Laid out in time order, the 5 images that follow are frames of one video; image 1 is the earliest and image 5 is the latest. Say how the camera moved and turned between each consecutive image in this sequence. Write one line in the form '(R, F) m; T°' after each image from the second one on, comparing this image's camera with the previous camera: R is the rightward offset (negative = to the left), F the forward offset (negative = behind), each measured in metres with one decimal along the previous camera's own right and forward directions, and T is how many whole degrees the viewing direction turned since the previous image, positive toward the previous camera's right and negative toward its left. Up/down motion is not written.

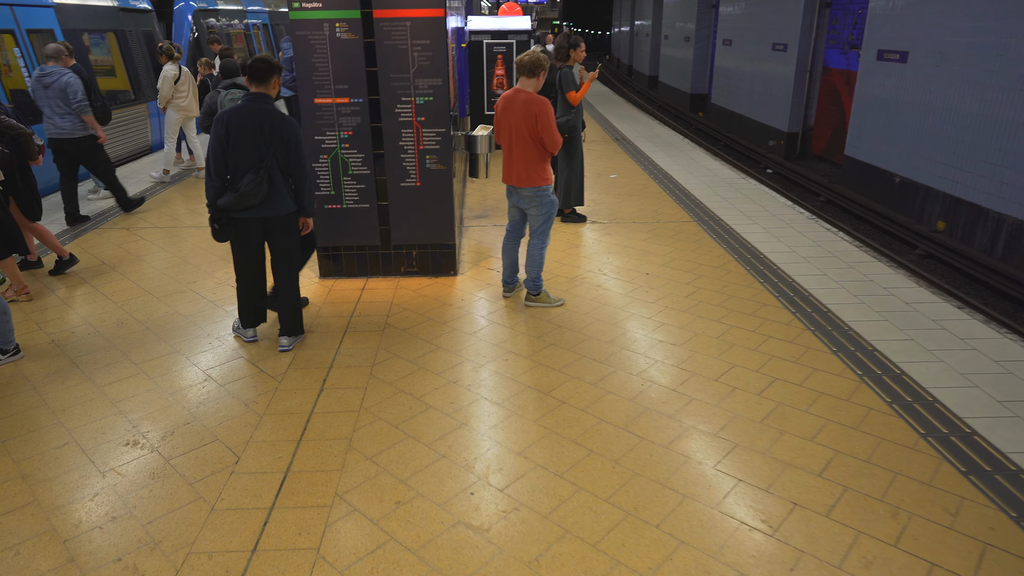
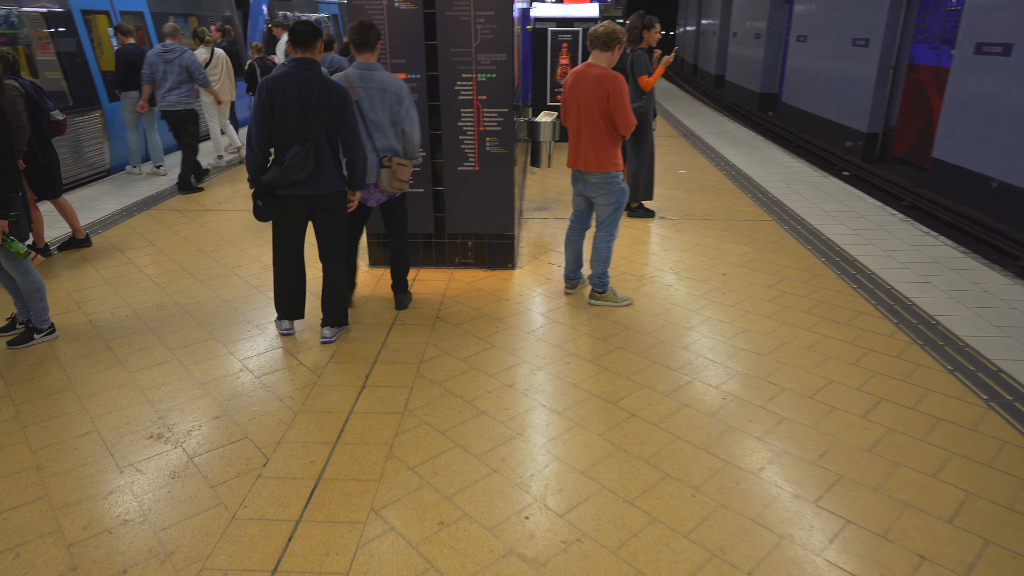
(-0.1, +0.5) m; -4°
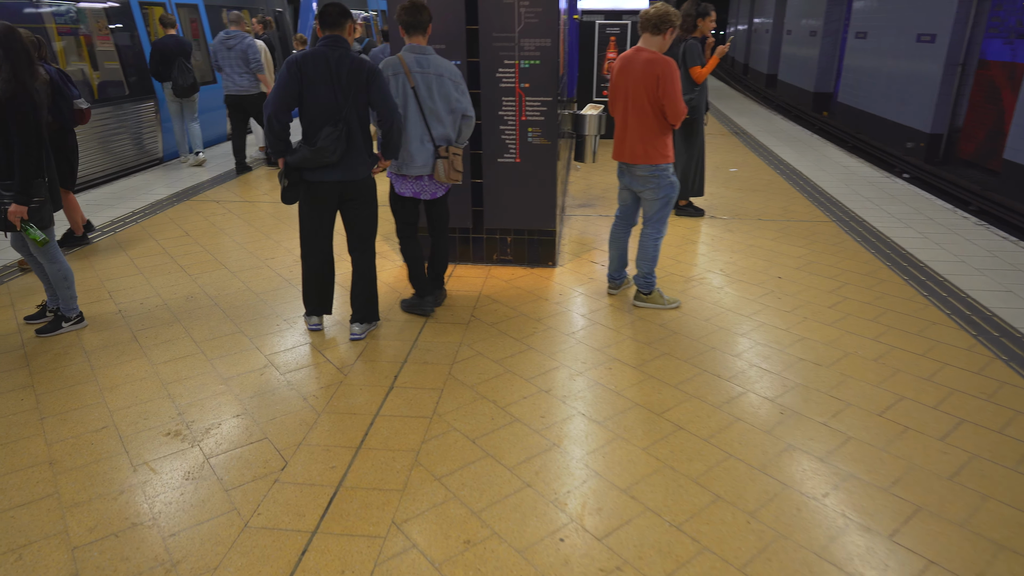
(0.0, +0.3) m; -3°
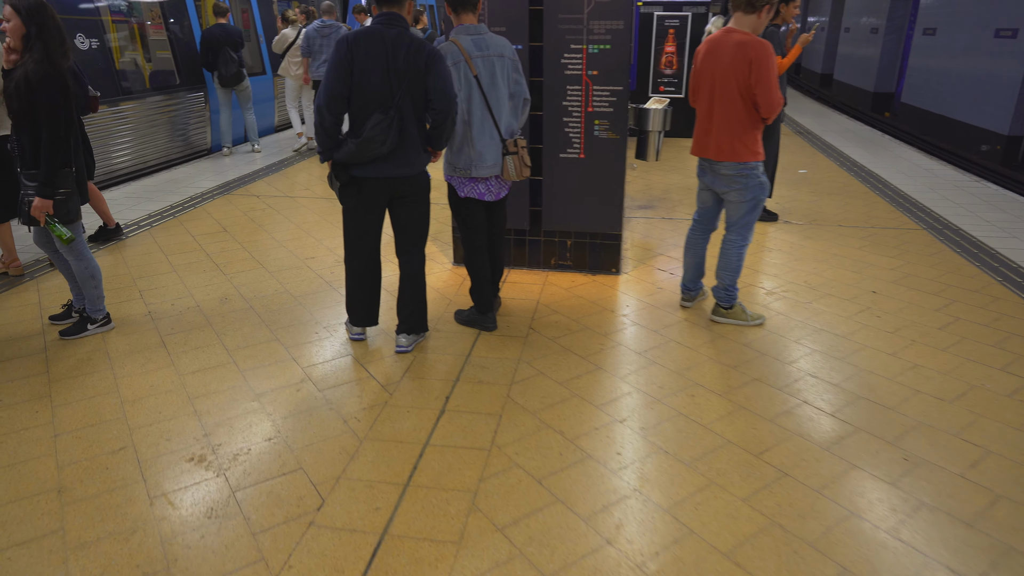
(-0.2, +0.5) m; -3°
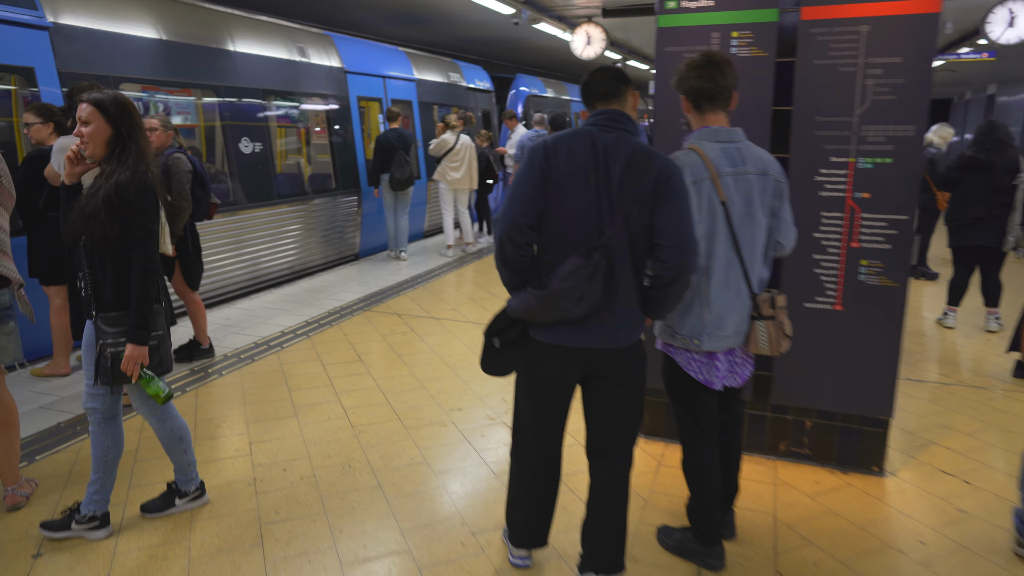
(-0.5, +1.1) m; -11°
